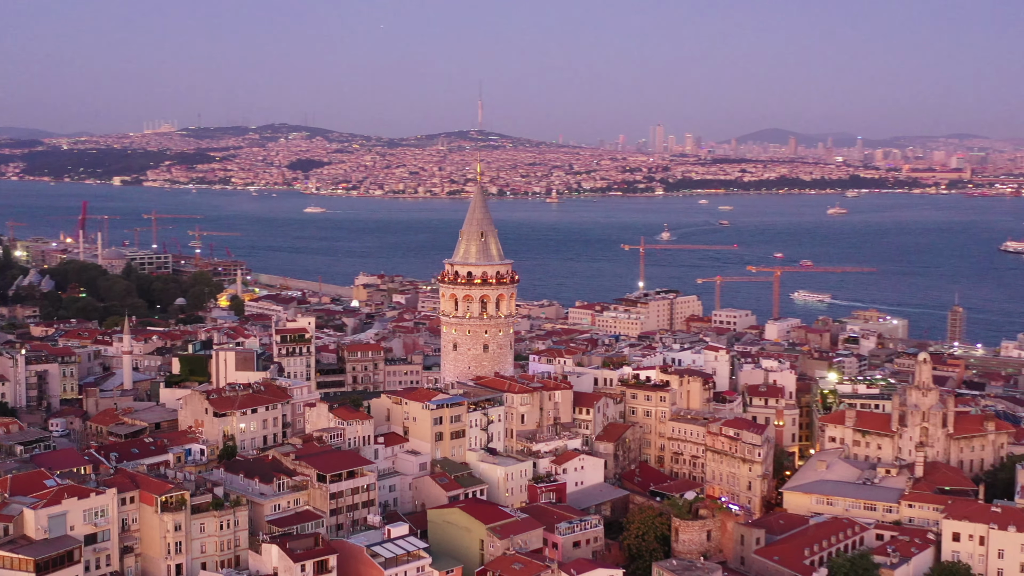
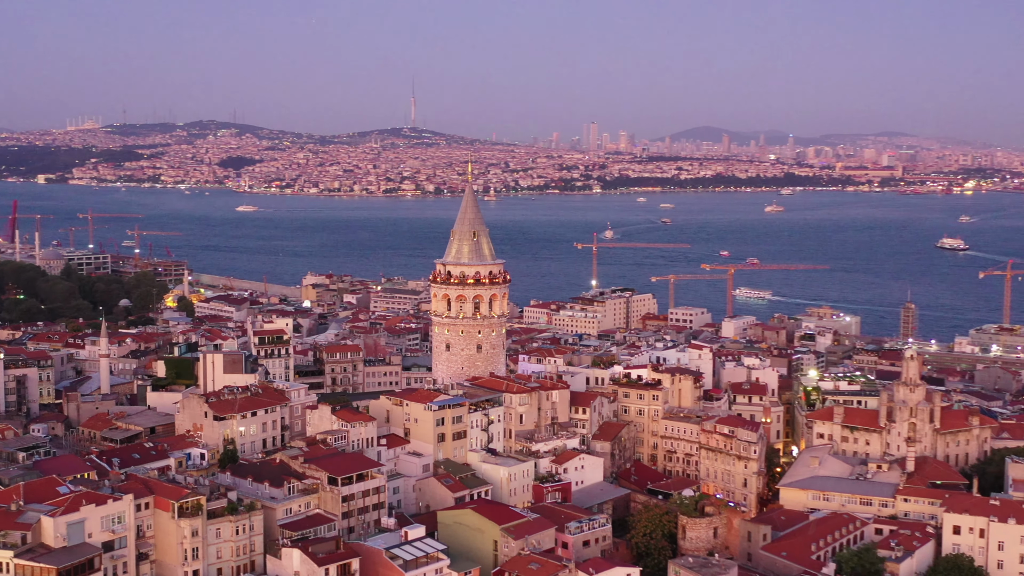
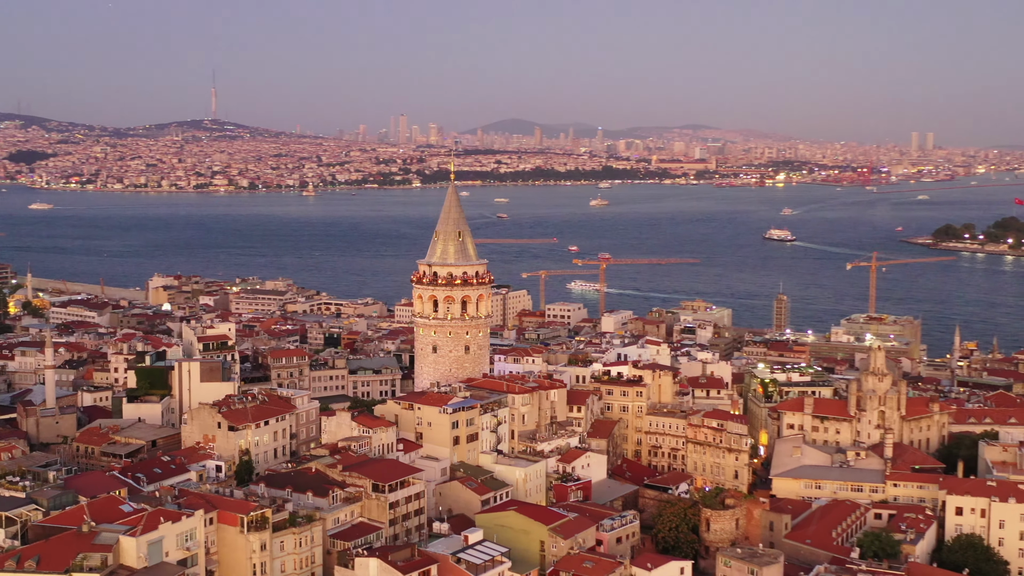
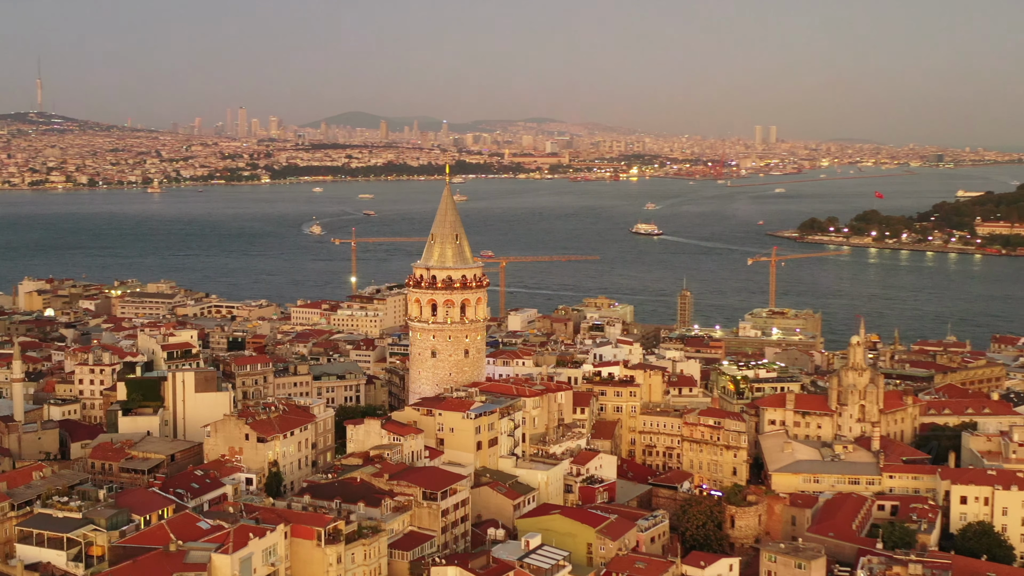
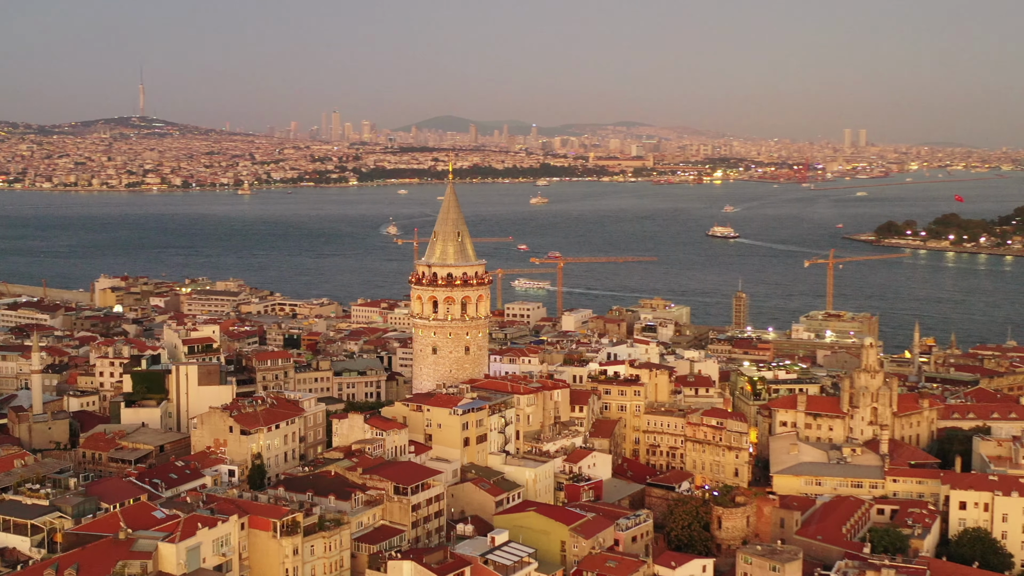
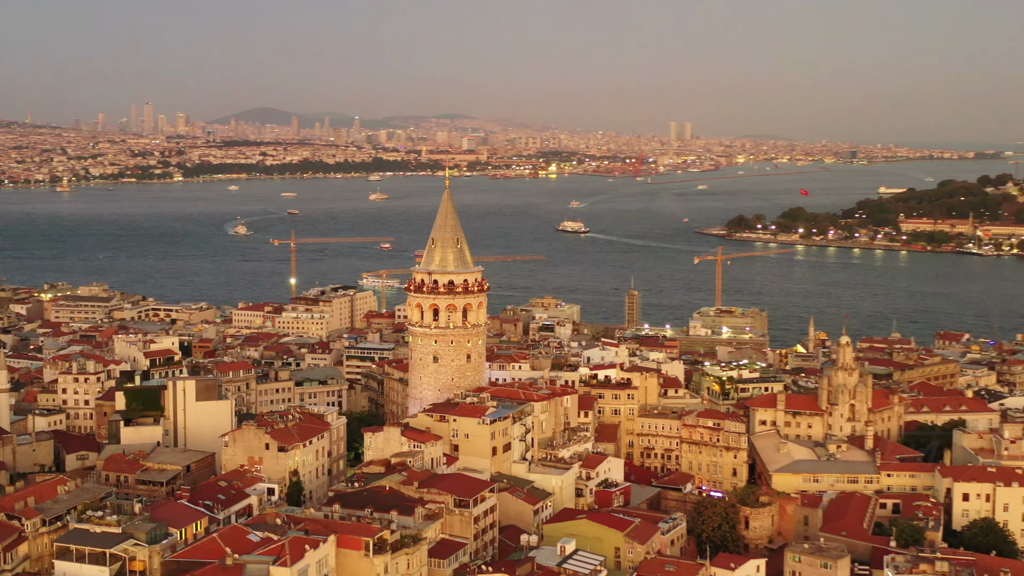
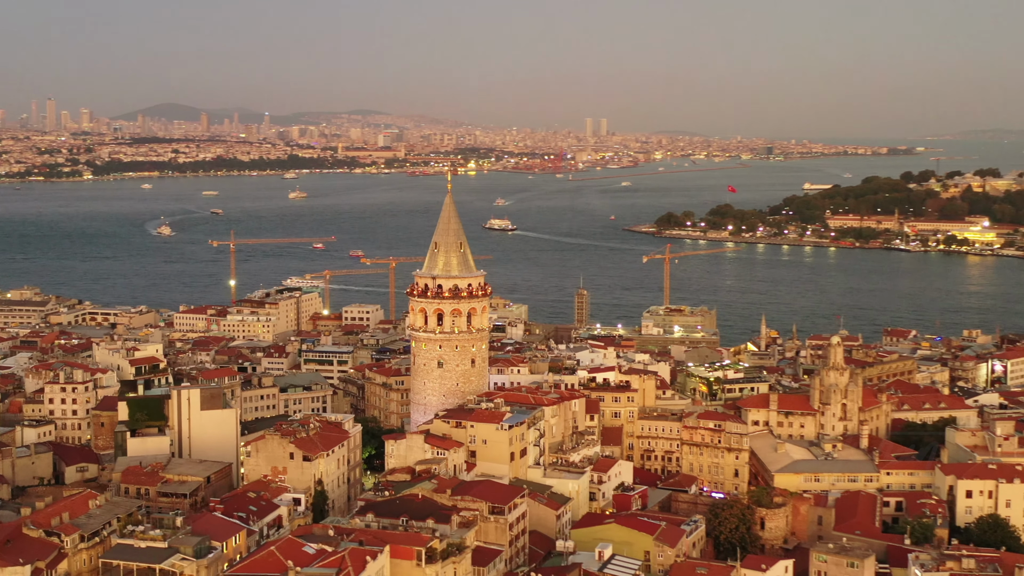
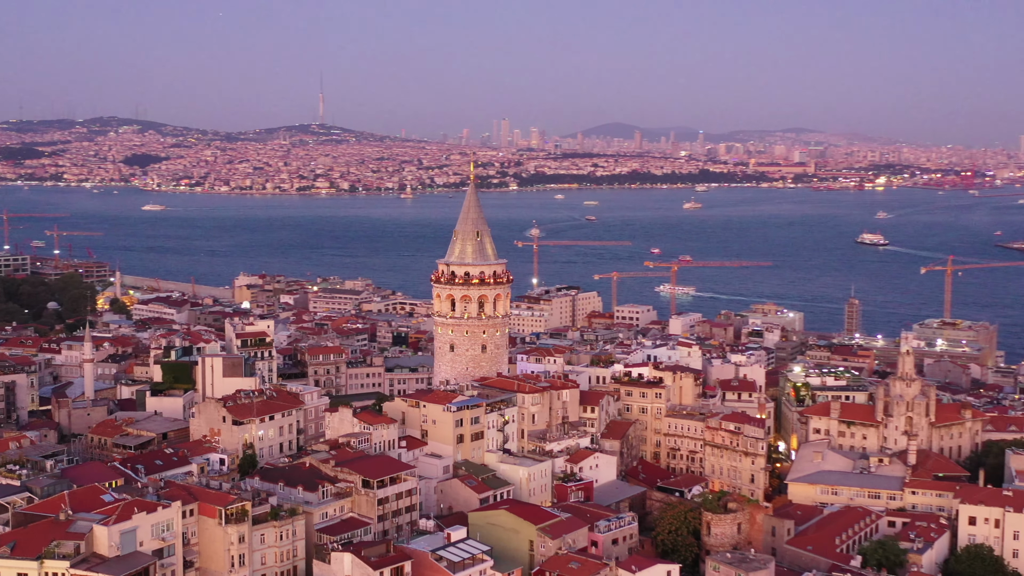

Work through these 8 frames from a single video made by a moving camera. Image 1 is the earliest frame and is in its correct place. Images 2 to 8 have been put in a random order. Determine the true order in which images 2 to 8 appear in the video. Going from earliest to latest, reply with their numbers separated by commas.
2, 8, 3, 5, 4, 6, 7
